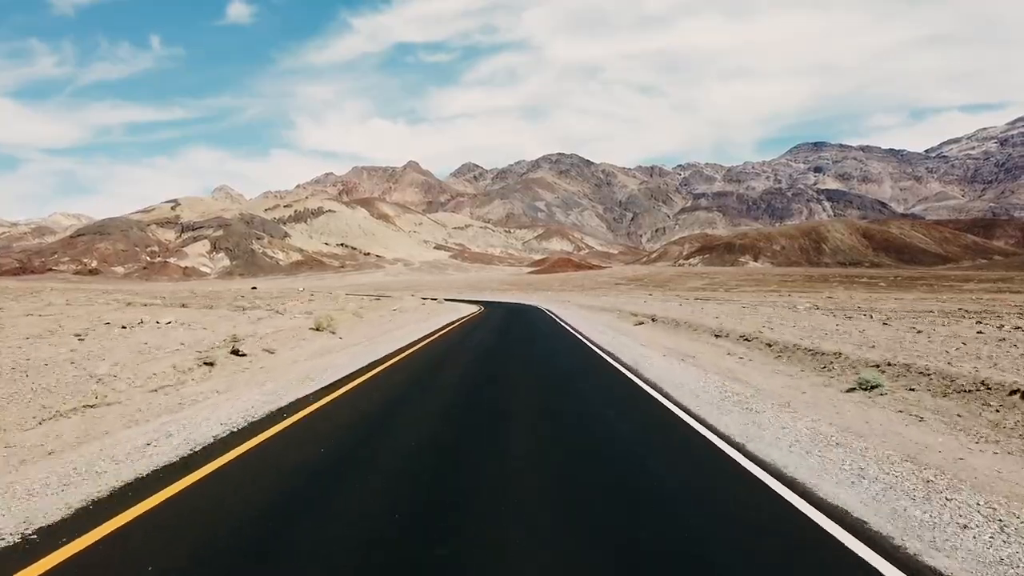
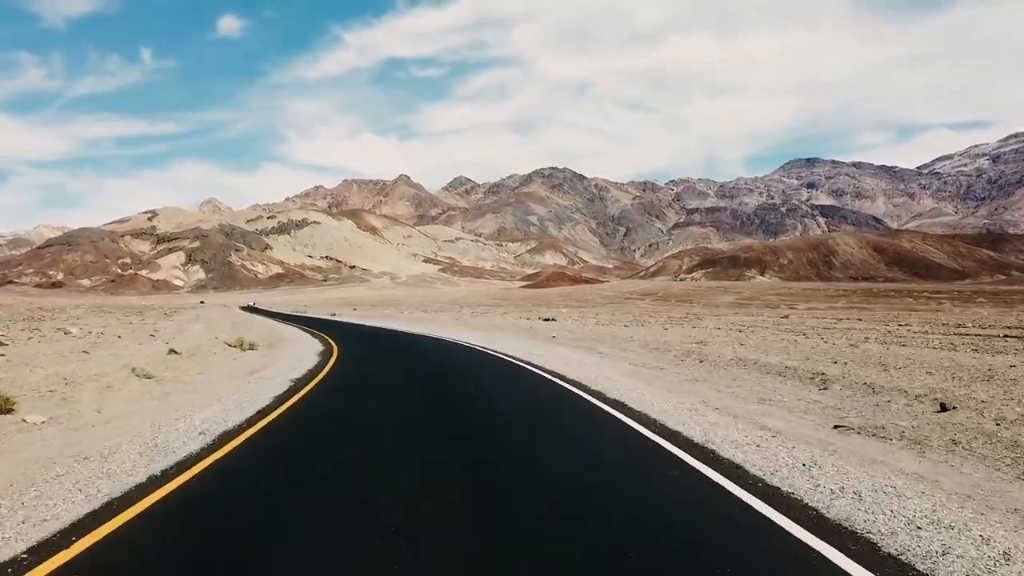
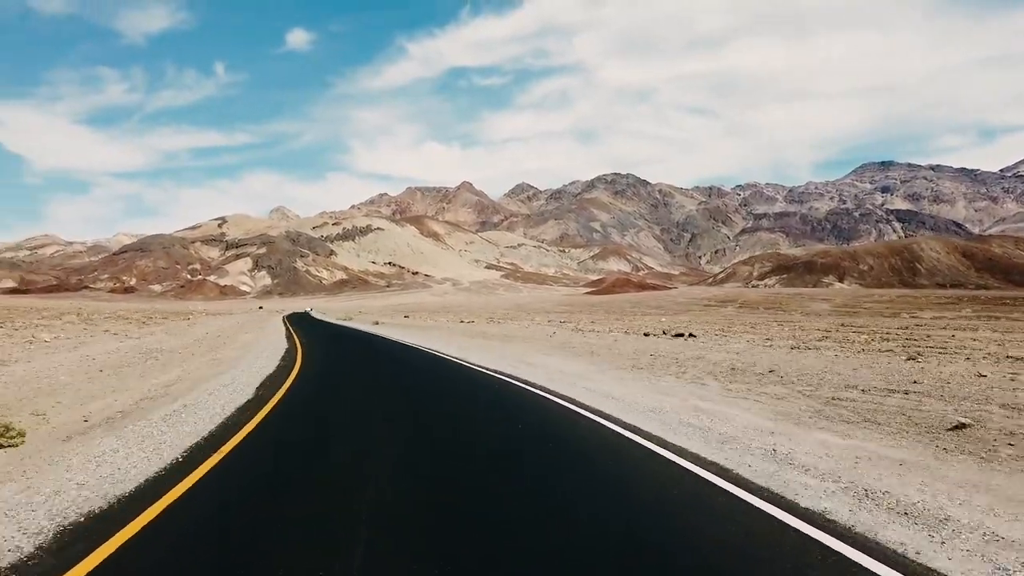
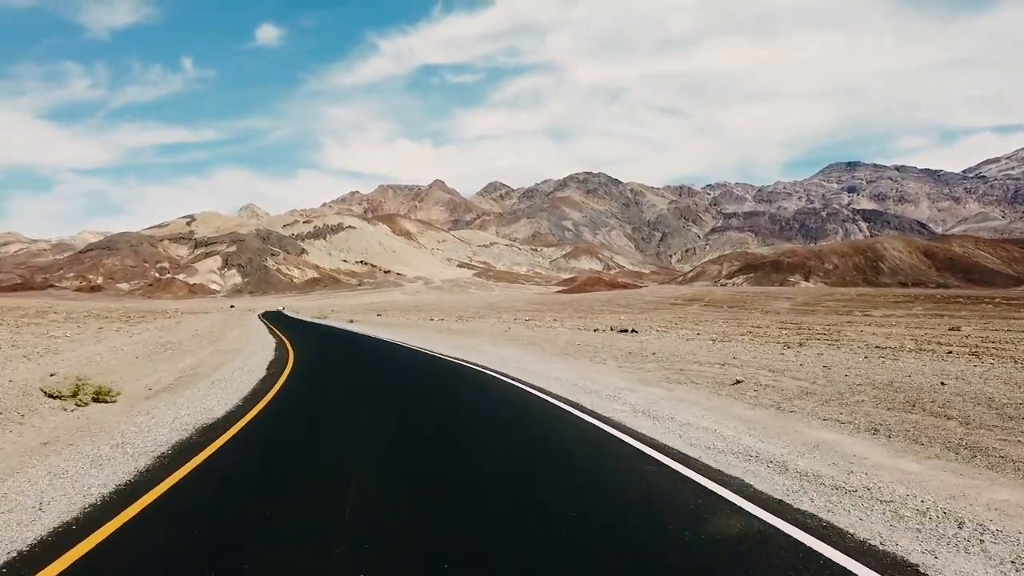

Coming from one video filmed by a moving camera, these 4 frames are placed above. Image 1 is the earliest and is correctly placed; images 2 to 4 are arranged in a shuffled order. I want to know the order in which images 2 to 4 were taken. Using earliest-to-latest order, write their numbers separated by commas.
2, 4, 3
